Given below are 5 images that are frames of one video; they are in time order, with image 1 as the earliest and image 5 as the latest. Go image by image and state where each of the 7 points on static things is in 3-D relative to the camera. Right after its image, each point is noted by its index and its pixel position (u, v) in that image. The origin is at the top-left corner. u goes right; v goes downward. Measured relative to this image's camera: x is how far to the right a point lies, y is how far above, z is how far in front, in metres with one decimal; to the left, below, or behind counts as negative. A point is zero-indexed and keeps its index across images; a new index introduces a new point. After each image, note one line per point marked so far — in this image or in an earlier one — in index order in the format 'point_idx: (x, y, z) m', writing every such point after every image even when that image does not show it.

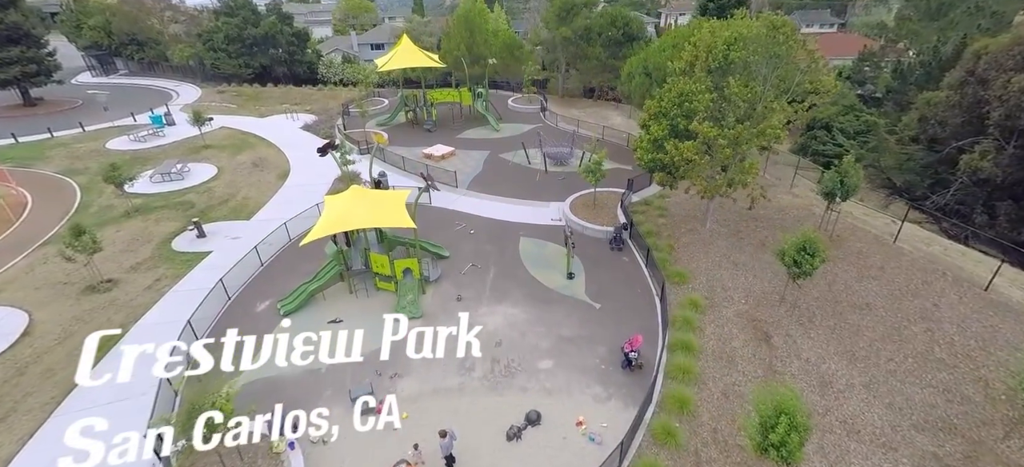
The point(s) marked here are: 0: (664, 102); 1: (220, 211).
0: (+5.4, +4.6, +13.9) m
1: (-14.6, +1.1, +19.5) m
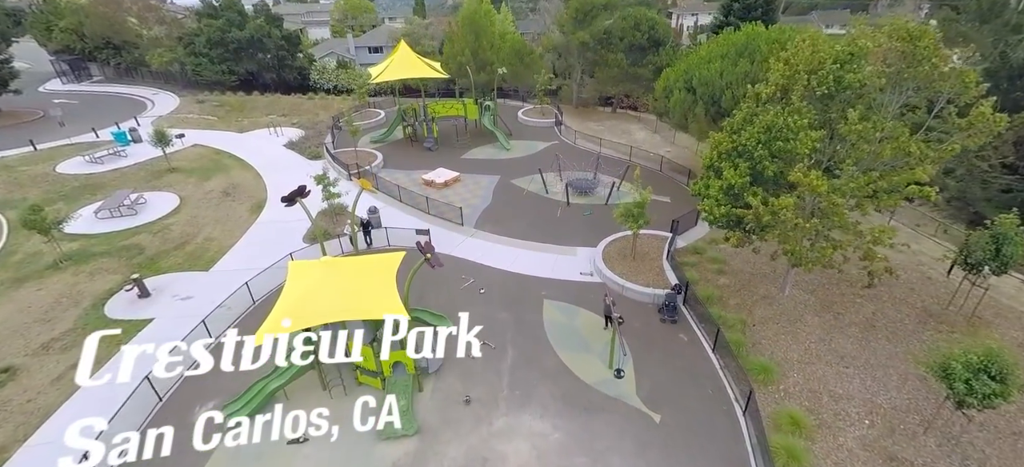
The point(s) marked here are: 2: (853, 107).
0: (+6.1, +2.5, +10.3) m
1: (-13.9, -1.0, +16.0) m
2: (+8.2, +3.0, +9.3) m
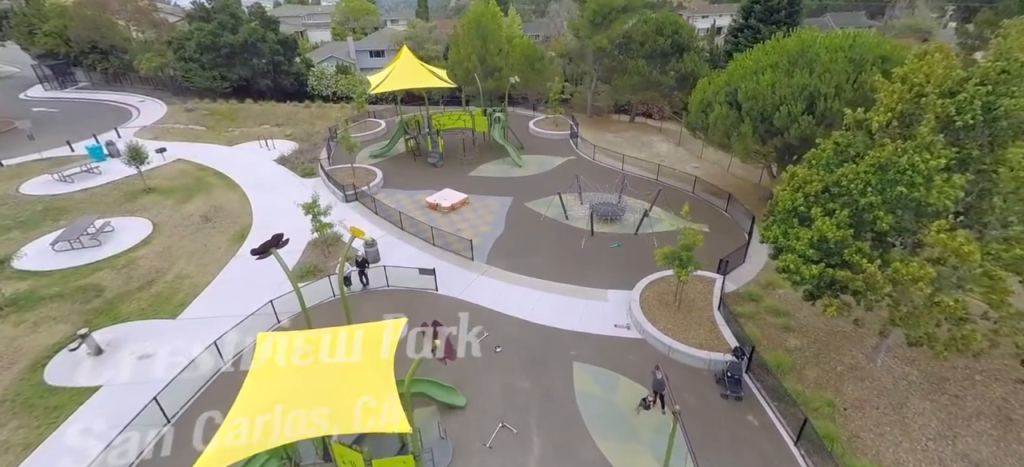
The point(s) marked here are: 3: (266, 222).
0: (+6.8, +1.1, +8.0) m
1: (-13.2, -2.4, +13.7) m
2: (+8.8, +1.6, +7.0) m
3: (-11.6, +0.5, +18.3) m
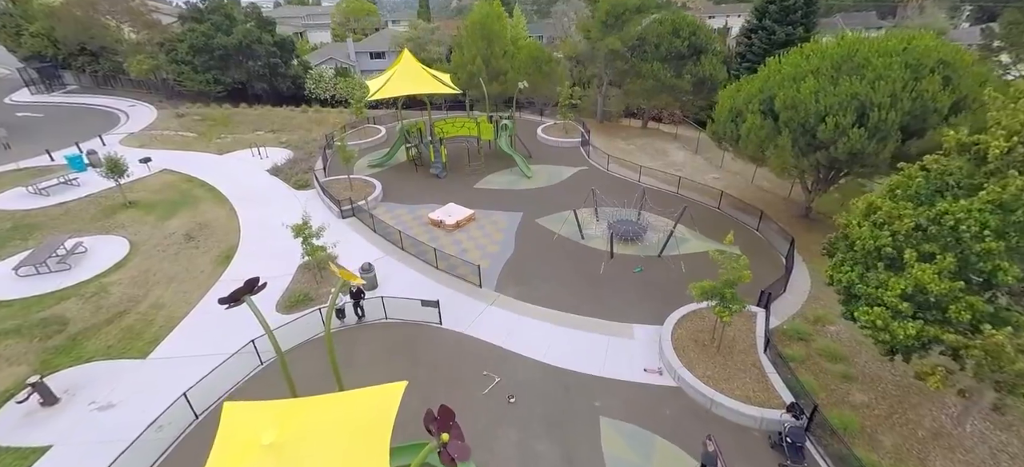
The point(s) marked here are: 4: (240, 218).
0: (+7.2, +0.2, +6.4) m
1: (-12.8, -3.2, +12.2) m
2: (+9.3, +0.7, +5.4) m
3: (-11.1, -0.3, +16.8) m
4: (-12.9, +0.7, +18.5) m
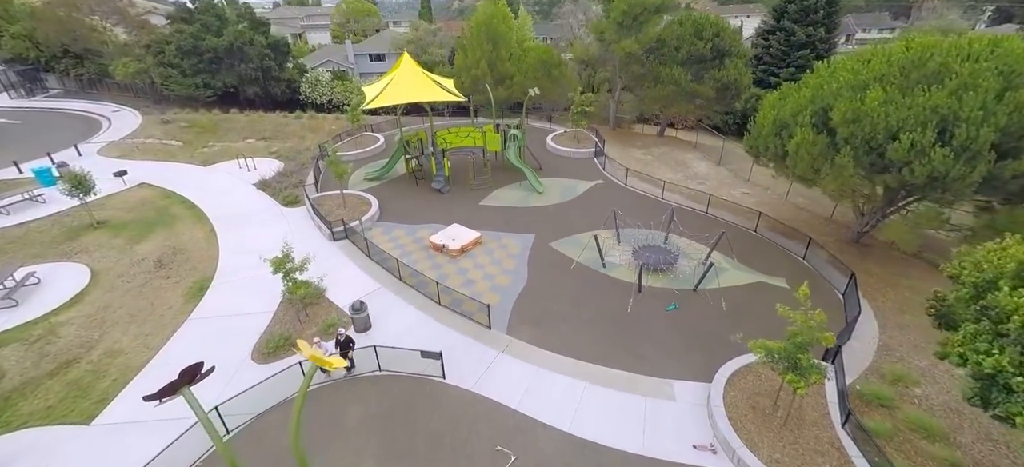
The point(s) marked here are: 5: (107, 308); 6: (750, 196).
0: (+7.7, -0.8, +4.4) m
1: (-12.3, -4.2, +10.3) m
2: (+9.7, -0.3, +3.4) m
3: (-10.6, -1.3, +14.9) m
4: (-12.4, -0.3, +16.6) m
5: (-13.4, -2.5, +12.9) m
6: (+12.2, +2.0, +19.9) m
